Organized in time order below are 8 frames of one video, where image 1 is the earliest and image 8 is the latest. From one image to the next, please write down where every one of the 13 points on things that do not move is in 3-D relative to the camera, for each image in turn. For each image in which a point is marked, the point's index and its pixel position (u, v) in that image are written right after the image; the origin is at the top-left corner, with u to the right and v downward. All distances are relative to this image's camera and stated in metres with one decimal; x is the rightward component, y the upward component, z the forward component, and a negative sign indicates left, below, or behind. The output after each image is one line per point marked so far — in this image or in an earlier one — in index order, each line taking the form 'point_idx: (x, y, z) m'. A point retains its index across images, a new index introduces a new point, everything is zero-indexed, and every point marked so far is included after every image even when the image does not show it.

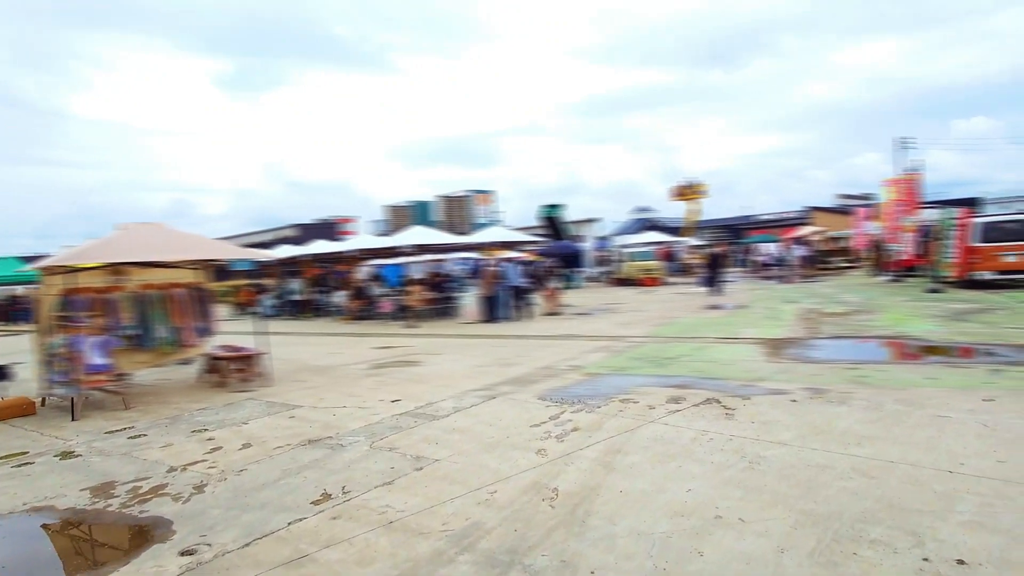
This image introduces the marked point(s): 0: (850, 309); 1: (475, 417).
0: (+7.4, -0.5, +13.6) m
1: (-0.4, -1.2, +5.9) m
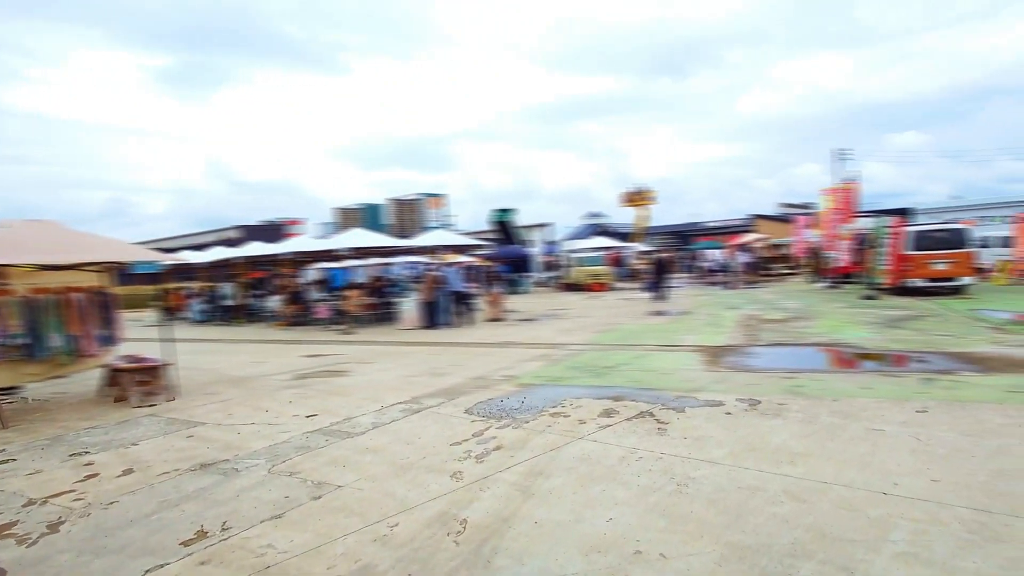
0: (+6.1, -0.6, +13.7) m
1: (-1.0, -1.3, +5.5) m
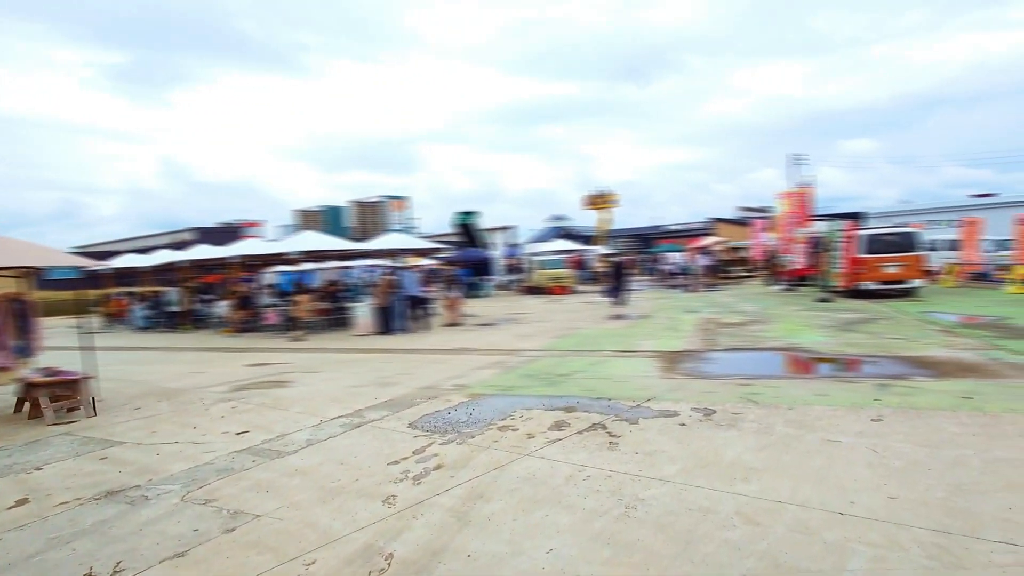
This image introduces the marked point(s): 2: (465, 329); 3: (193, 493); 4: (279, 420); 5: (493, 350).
0: (+5.2, -0.7, +13.7) m
1: (-1.5, -1.4, +5.1) m
2: (-1.1, -1.0, +14.6) m
3: (-2.2, -1.4, +4.3) m
4: (-2.4, -1.4, +6.3) m
5: (-0.3, -1.1, +10.9) m
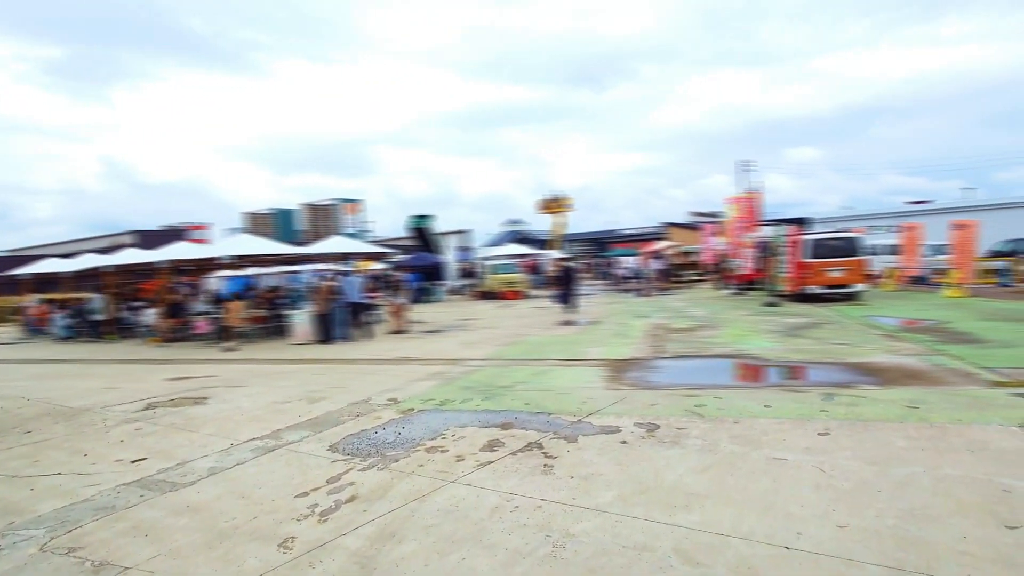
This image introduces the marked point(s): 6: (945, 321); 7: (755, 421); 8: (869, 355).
0: (+4.0, -0.8, +13.6) m
1: (-2.1, -1.4, +4.5) m
2: (-2.3, -1.1, +14.1) m
3: (-2.7, -1.5, +3.7) m
4: (-3.0, -1.4, +5.7) m
5: (-1.3, -1.2, +10.4) m
6: (+8.3, -0.6, +11.9) m
7: (+2.1, -1.2, +5.5) m
8: (+4.9, -0.9, +8.6) m
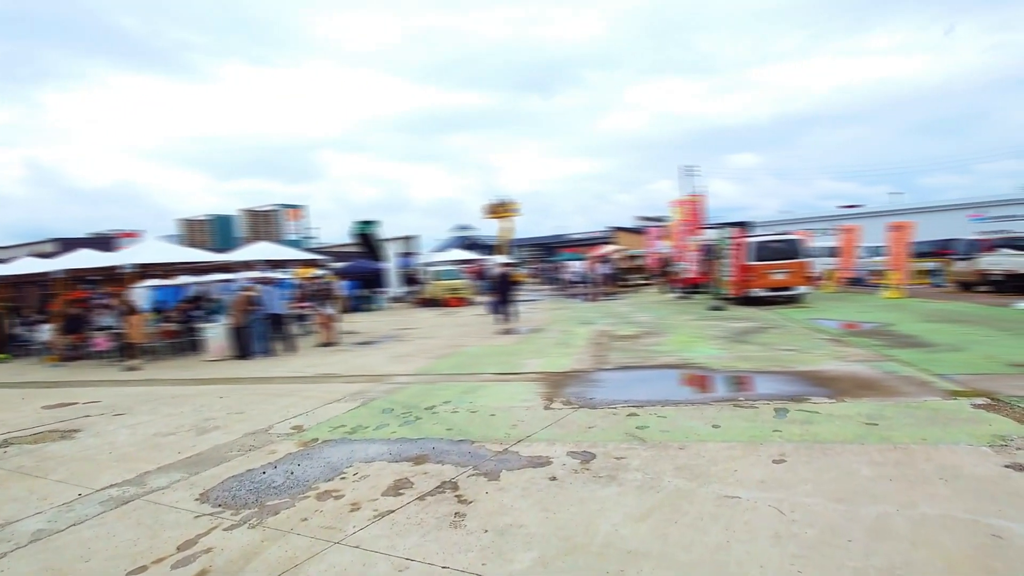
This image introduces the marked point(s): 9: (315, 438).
0: (+2.7, -0.9, +13.1) m
1: (-2.6, -1.5, +3.5) m
2: (-3.7, -1.3, +13.0) m
3: (-3.2, -1.6, +2.7) m
4: (-3.7, -1.6, +4.7) m
5: (-2.3, -1.3, +9.4) m
6: (+7.1, -0.7, +11.7) m
7: (+1.5, -1.2, +4.8) m
8: (+4.0, -1.0, +8.1) m
9: (-1.9, -1.4, +5.8) m
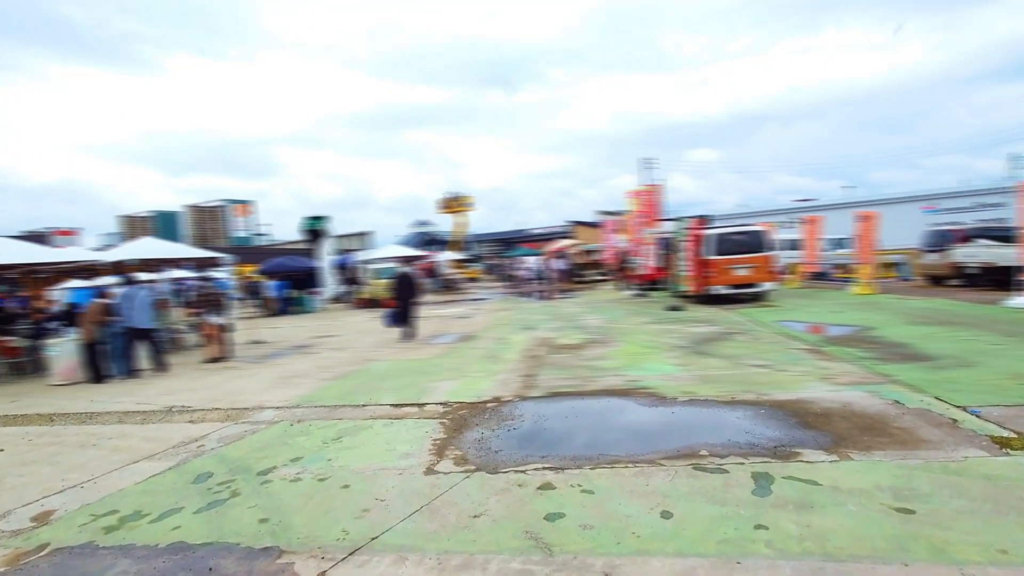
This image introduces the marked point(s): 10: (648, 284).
0: (+1.4, -0.9, +11.2) m
1: (-3.4, -1.7, +1.4) m
2: (-5.0, -1.4, +10.8) m
3: (-3.9, -1.7, +0.5) m
4: (-4.5, -1.7, +2.4) m
5: (-3.5, -1.4, +7.3) m
6: (+5.8, -0.6, +10.1) m
7: (+0.6, -1.3, +2.9) m
8: (+2.9, -1.0, +6.3) m
9: (-2.8, -1.5, +3.7) m
10: (+4.4, +0.1, +19.9) m
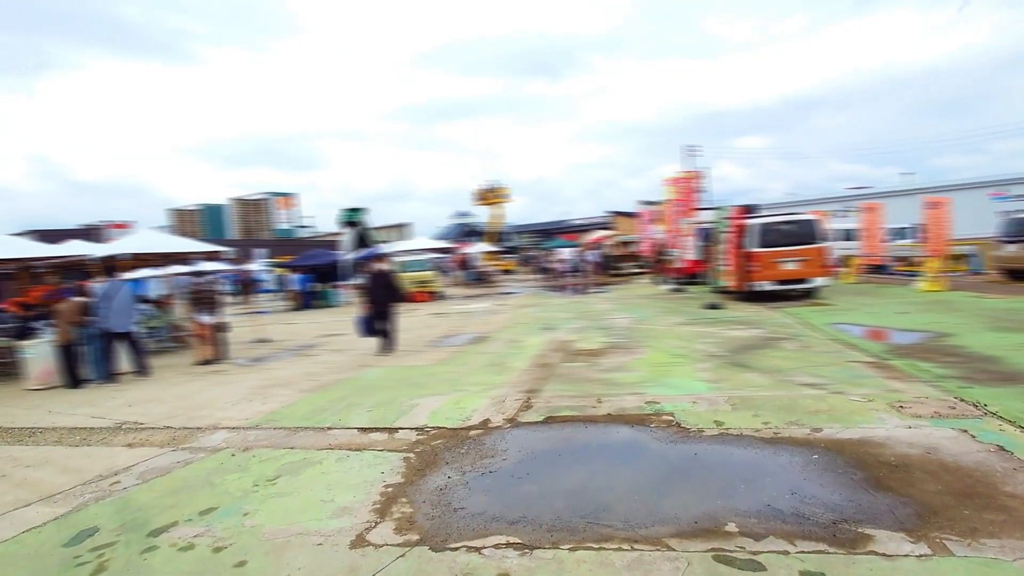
0: (+1.6, -0.9, +10.0) m
1: (-3.9, -1.8, +0.5) m
2: (-4.8, -1.3, +9.9) m
3: (-4.5, -1.8, -0.4) m
4: (-4.9, -1.8, +1.6) m
5: (-3.5, -1.4, +6.3) m
6: (+5.9, -0.6, +8.5) m
7: (+0.3, -1.4, +1.7) m
8: (+2.8, -1.0, +5.0) m
9: (-3.1, -1.6, +2.7) m
10: (+5.2, +0.3, +18.4) m
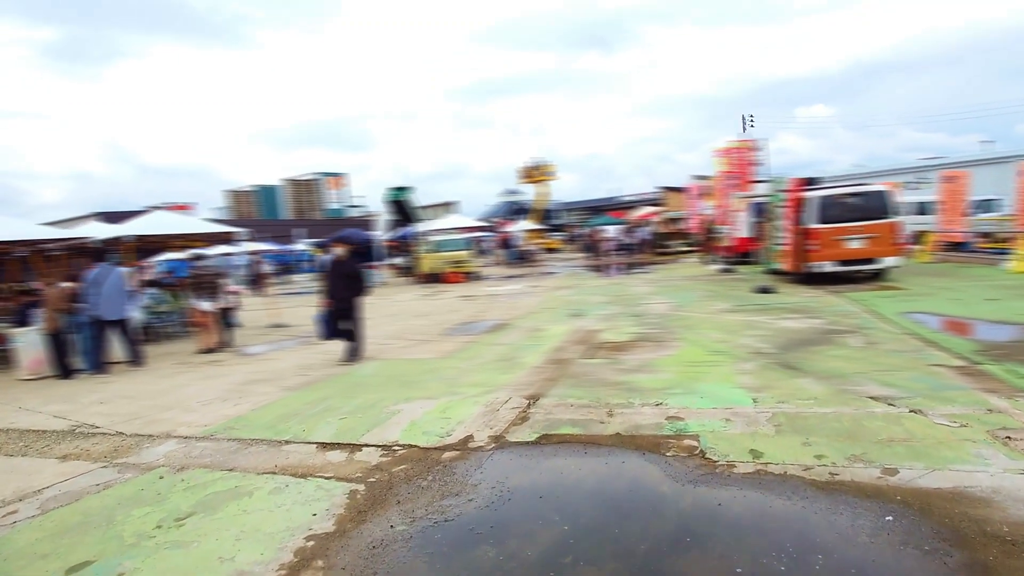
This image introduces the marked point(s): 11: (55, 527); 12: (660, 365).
0: (+1.8, -0.6, +8.8) m
1: (-4.4, -1.9, -0.2) m
2: (-4.5, -1.1, +9.3) m
3: (-5.0, -2.0, -1.0) m
4: (-5.3, -1.8, +1.0) m
5: (-3.6, -1.3, +5.6) m
6: (+6.1, -0.4, +7.0) m
7: (-0.2, -1.4, +0.7) m
8: (+2.7, -1.0, +3.7) m
9: (-3.4, -1.6, +2.0) m
10: (+6.1, +0.8, +16.9) m
11: (-2.6, -1.4, +3.6) m
12: (+1.6, -0.8, +6.5) m
